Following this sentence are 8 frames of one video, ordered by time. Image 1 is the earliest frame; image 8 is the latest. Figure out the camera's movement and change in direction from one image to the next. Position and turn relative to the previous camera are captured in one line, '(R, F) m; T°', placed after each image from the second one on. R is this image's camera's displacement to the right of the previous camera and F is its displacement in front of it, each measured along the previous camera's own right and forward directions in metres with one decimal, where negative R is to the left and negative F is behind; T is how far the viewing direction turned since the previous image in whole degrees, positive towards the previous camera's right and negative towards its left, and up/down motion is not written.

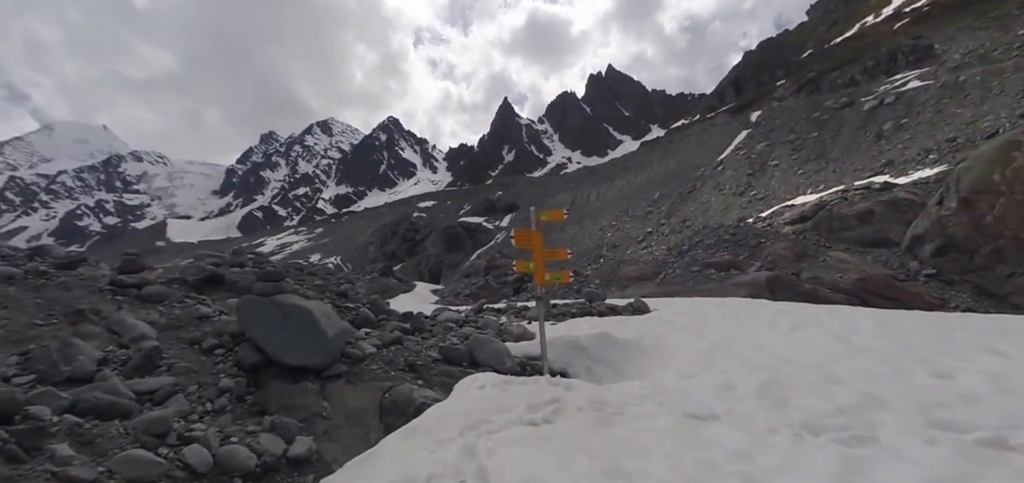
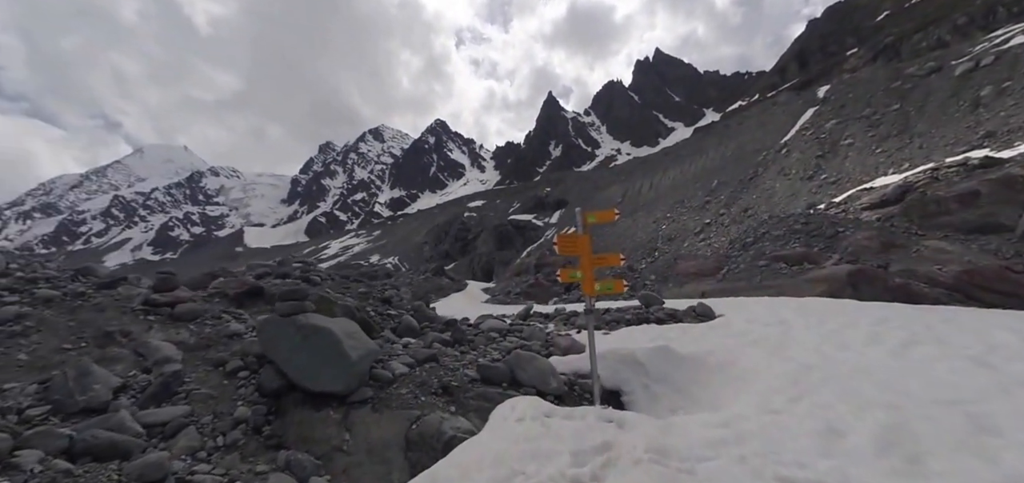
(+0.1, +0.8) m; -6°
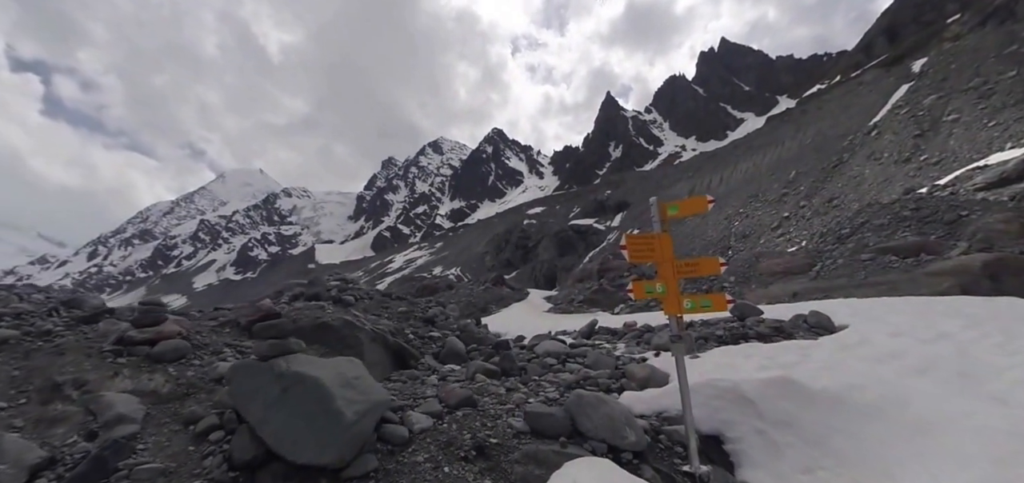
(+0.1, +1.6) m; -7°
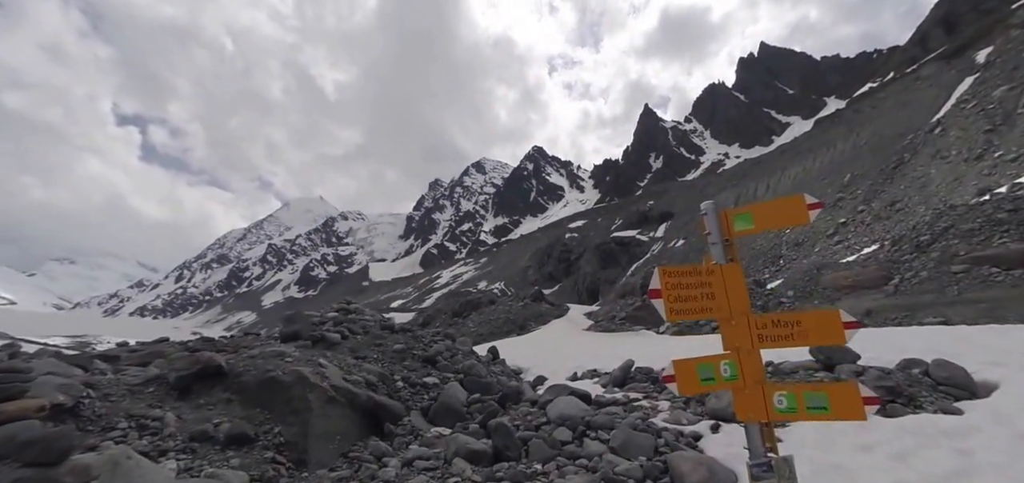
(+0.5, +1.9) m; -5°
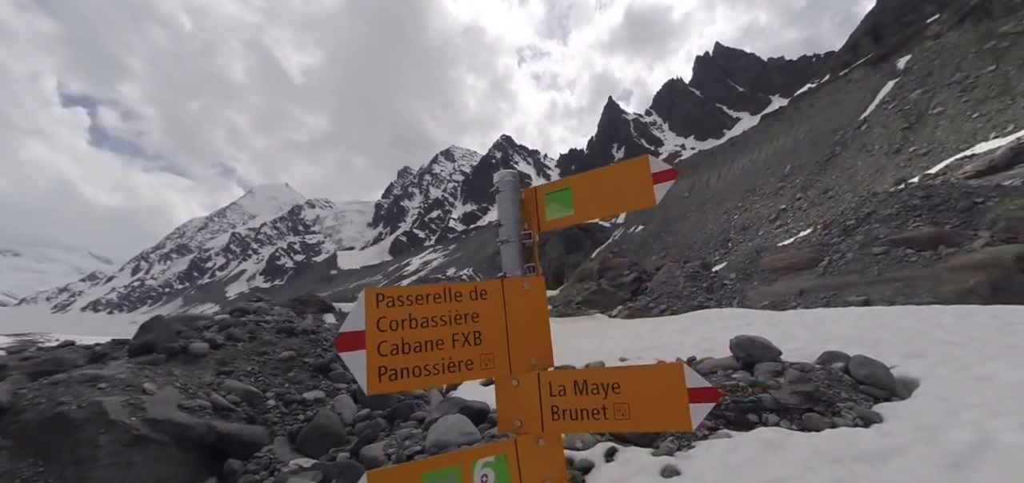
(+0.9, +1.0) m; +5°
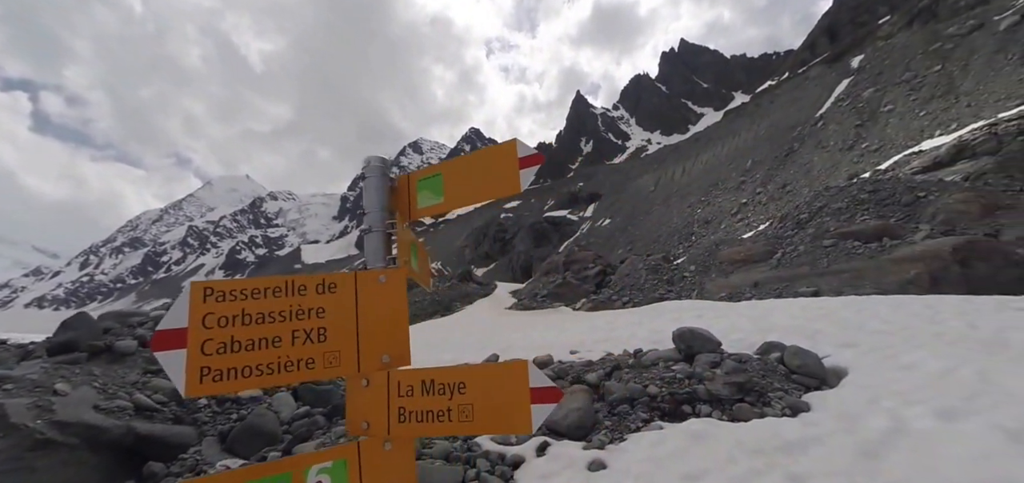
(+0.3, +0.1) m; +4°
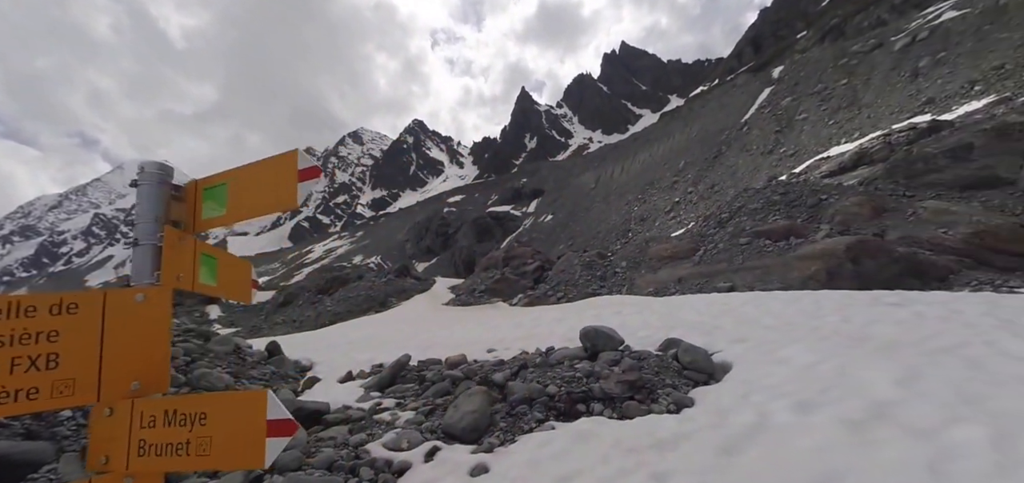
(+0.4, +0.1) m; +7°
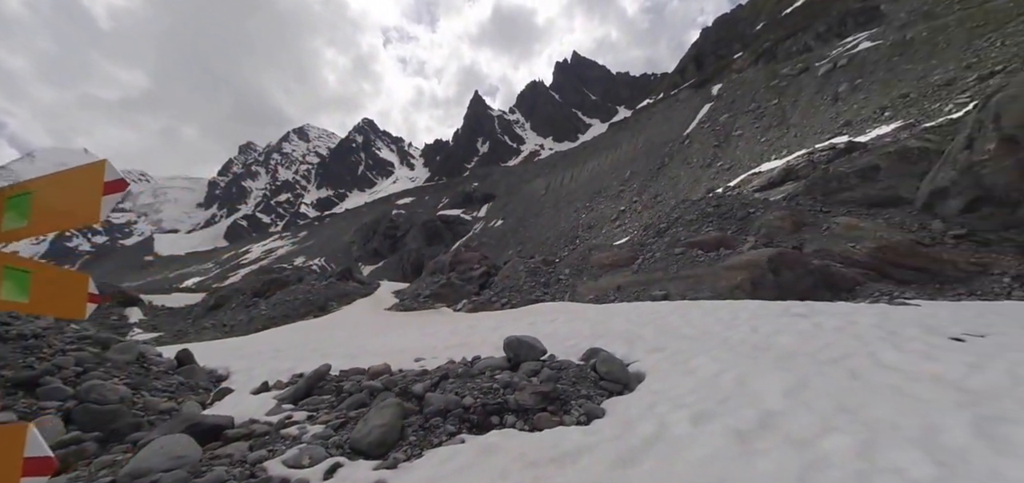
(+0.3, 0.0) m; +6°
